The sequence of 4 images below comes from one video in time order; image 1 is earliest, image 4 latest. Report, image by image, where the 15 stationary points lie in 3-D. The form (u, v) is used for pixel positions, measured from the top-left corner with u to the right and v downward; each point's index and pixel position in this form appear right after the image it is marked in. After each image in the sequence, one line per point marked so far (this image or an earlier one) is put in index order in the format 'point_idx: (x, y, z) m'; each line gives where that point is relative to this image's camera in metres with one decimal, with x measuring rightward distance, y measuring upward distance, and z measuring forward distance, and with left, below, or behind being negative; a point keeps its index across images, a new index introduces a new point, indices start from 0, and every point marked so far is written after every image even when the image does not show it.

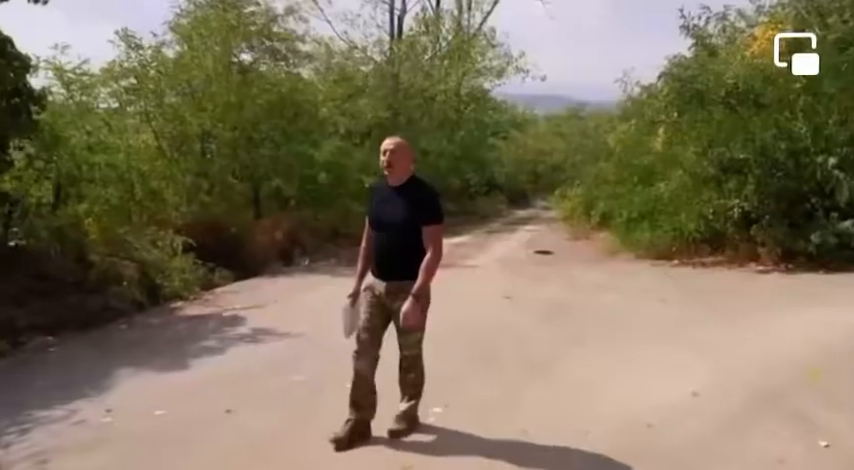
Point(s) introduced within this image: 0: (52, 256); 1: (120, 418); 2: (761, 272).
0: (-4.7, -0.3, +8.7) m
1: (-2.1, -1.3, +4.8) m
2: (+6.3, -0.7, +12.9) m
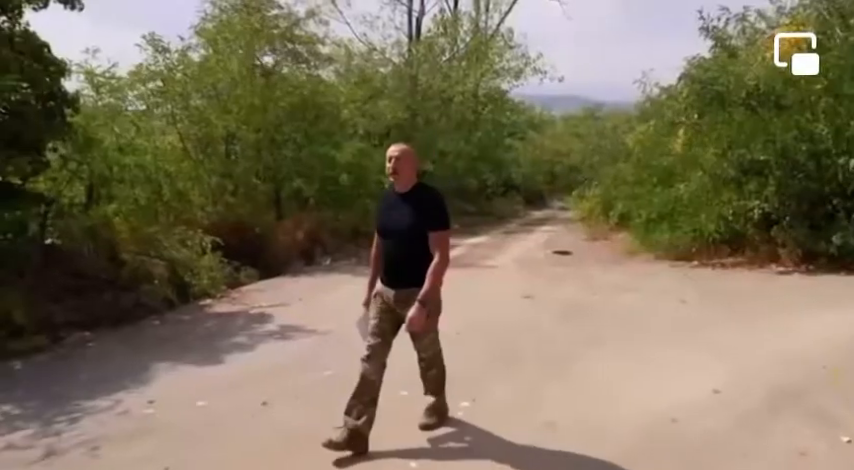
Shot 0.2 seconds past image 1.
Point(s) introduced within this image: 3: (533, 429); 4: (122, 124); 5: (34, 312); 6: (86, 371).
0: (-4.4, -0.3, +9.0) m
1: (-1.9, -1.2, +5.0) m
2: (+6.6, -0.7, +12.9) m
3: (+0.7, -1.3, +4.7) m
4: (-5.2, +1.9, +11.9) m
5: (-4.2, -0.8, +7.4) m
6: (-3.0, -1.2, +6.0) m
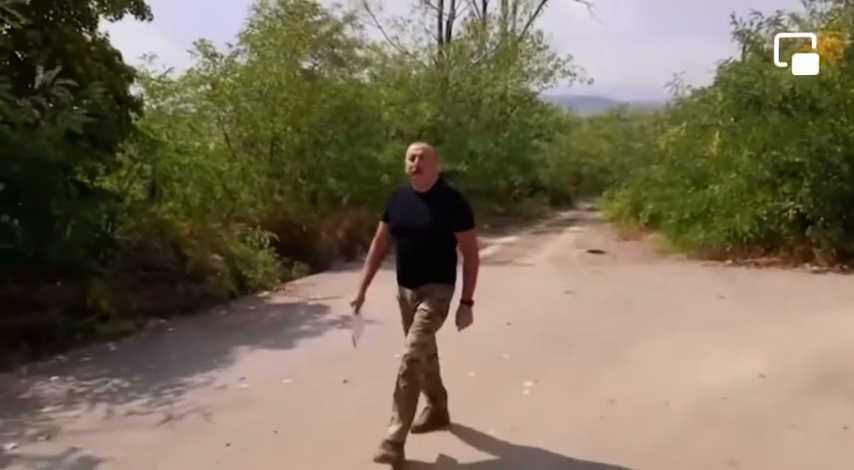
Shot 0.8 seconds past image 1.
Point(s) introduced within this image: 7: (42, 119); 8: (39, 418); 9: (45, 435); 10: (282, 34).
0: (-3.7, -0.2, +9.6) m
1: (-1.4, -1.2, +5.5) m
2: (+7.4, -0.7, +13.2) m
3: (+1.3, -1.3, +5.2) m
4: (-4.5, +2.0, +12.5) m
5: (-3.6, -0.7, +8.0) m
6: (-2.5, -1.1, +6.6) m
7: (-3.8, +1.1, +6.9) m
8: (-2.6, -1.2, +4.7) m
9: (-2.4, -1.3, +4.4) m
10: (-3.4, +4.7, +16.1) m
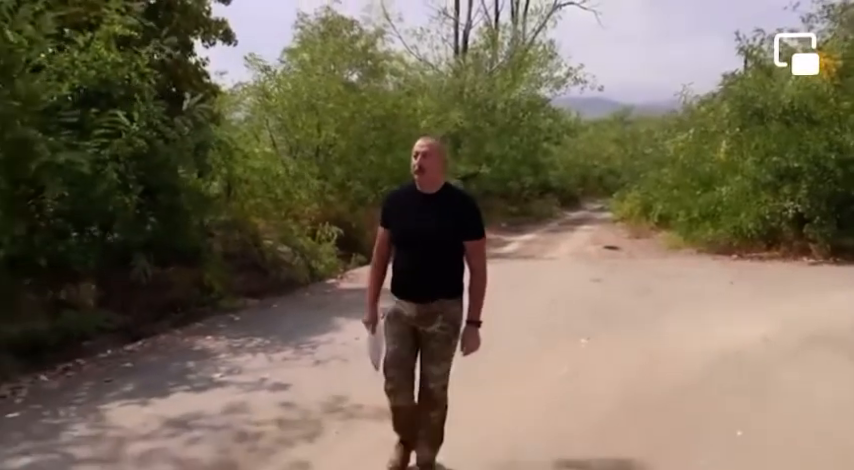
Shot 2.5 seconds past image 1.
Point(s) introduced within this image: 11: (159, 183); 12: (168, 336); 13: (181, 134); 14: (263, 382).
0: (-3.0, -0.1, +11.1) m
1: (-0.6, -1.1, +7.0) m
2: (+8.2, -0.6, +14.7) m
3: (+2.0, -1.2, +6.7) m
4: (-3.7, +2.1, +14.1) m
5: (-2.8, -0.7, +9.5) m
6: (-1.7, -1.0, +8.1) m
7: (-3.0, +1.2, +8.4) m
8: (-1.9, -1.1, +6.3) m
9: (-1.6, -1.2, +5.9) m
10: (-2.6, +4.8, +17.6) m
11: (-3.1, +0.6, +8.0) m
12: (-2.7, -1.1, +7.3) m
13: (-3.0, +1.2, +8.4) m
14: (-1.3, -1.2, +5.5) m
